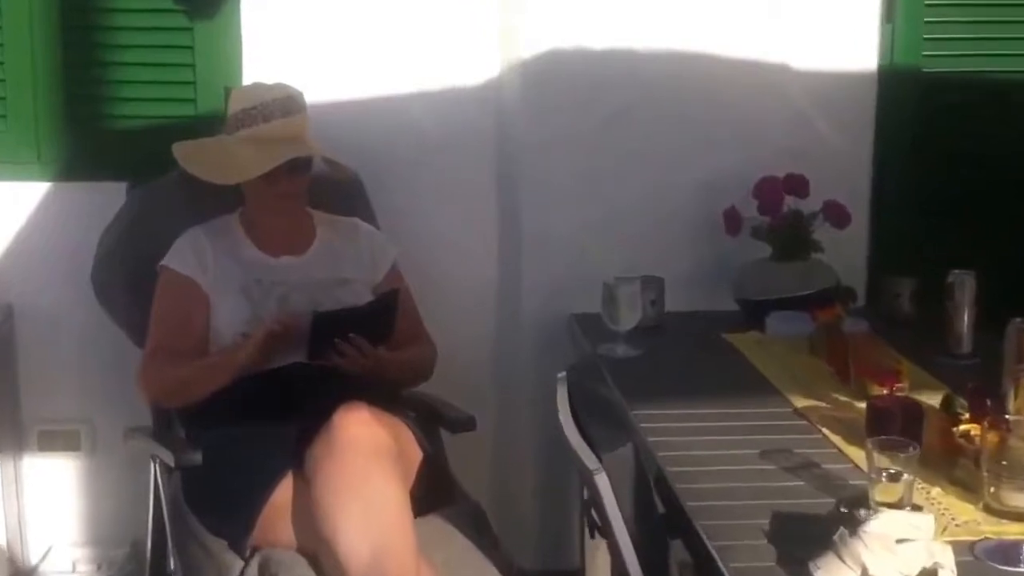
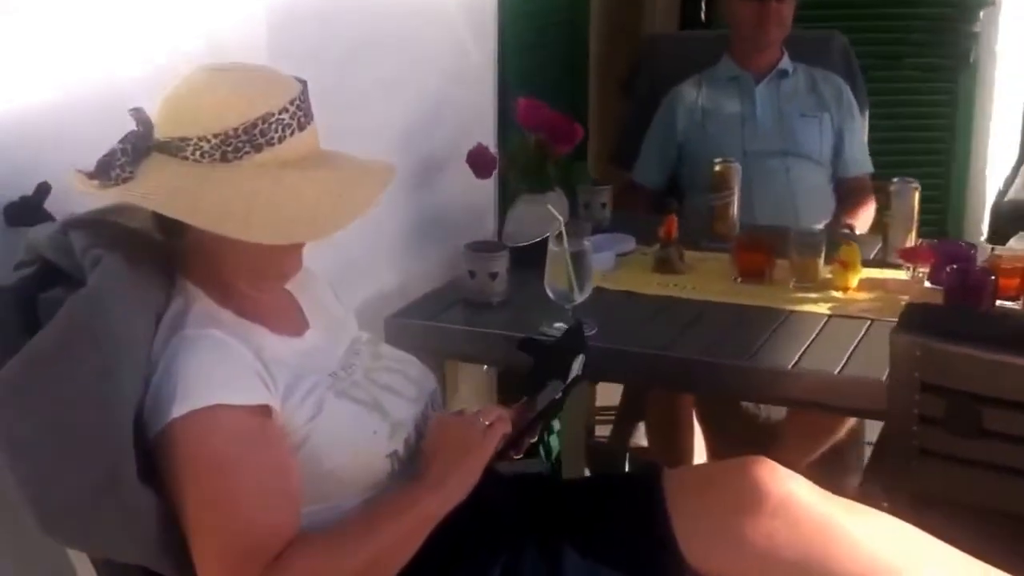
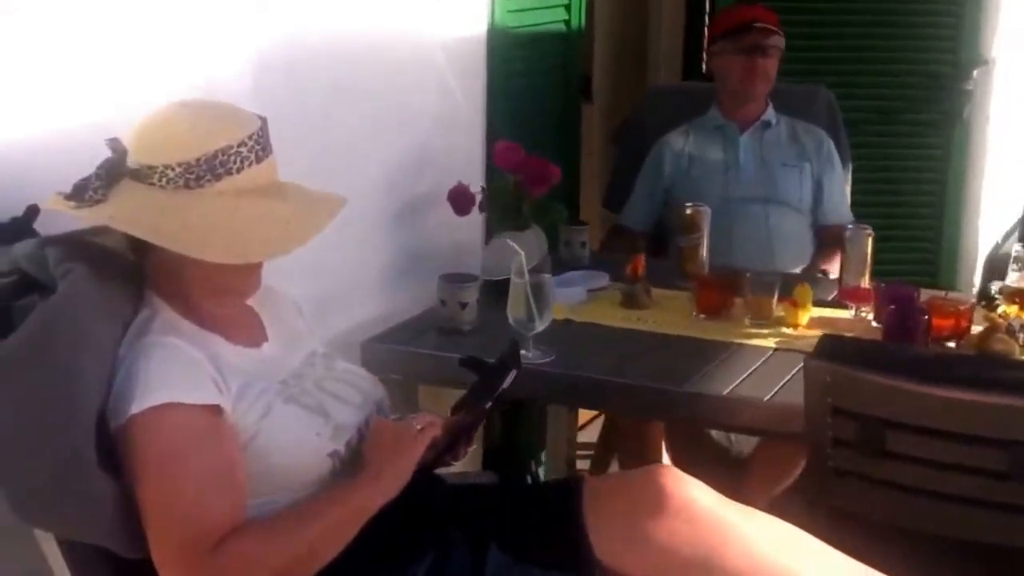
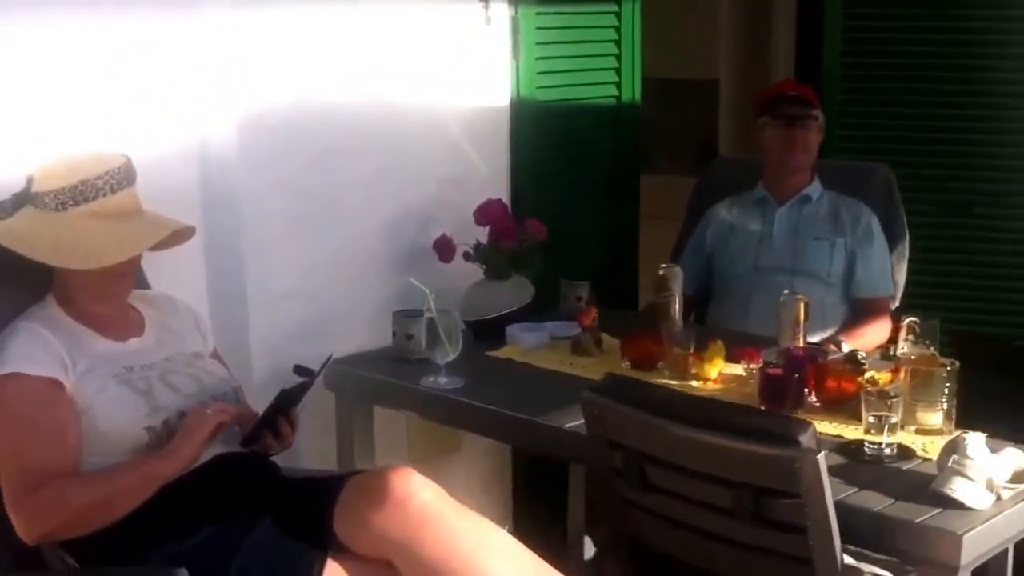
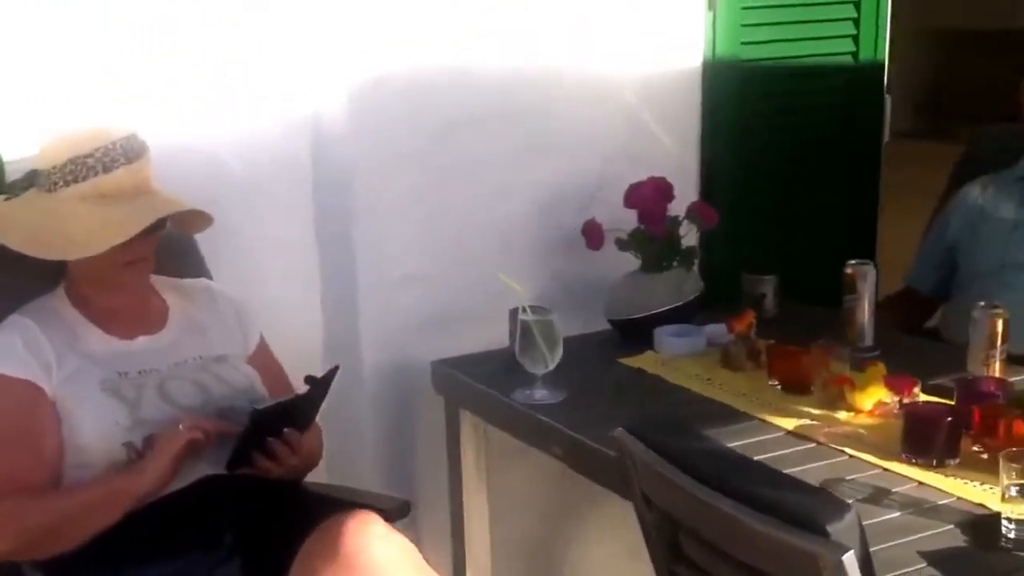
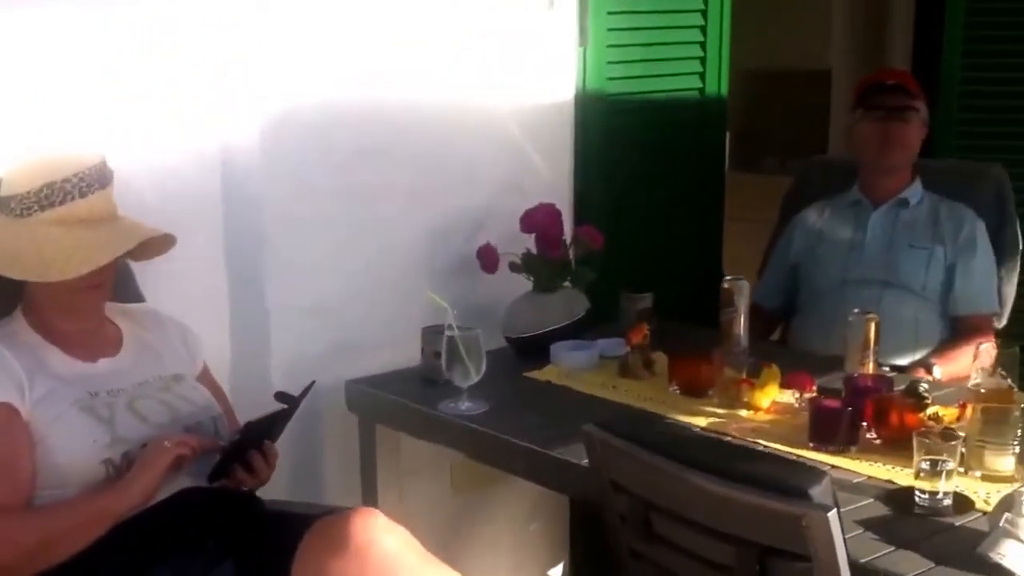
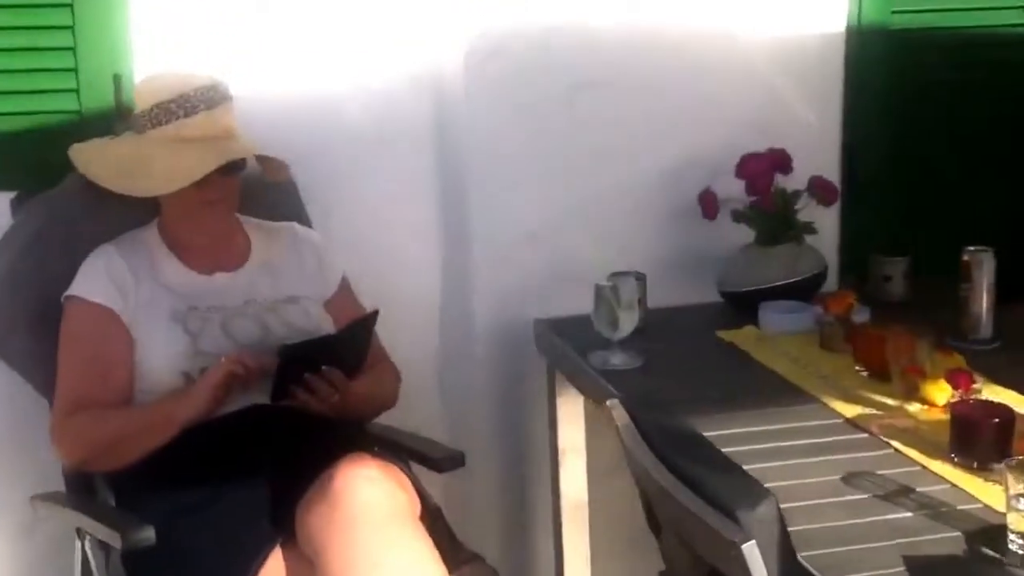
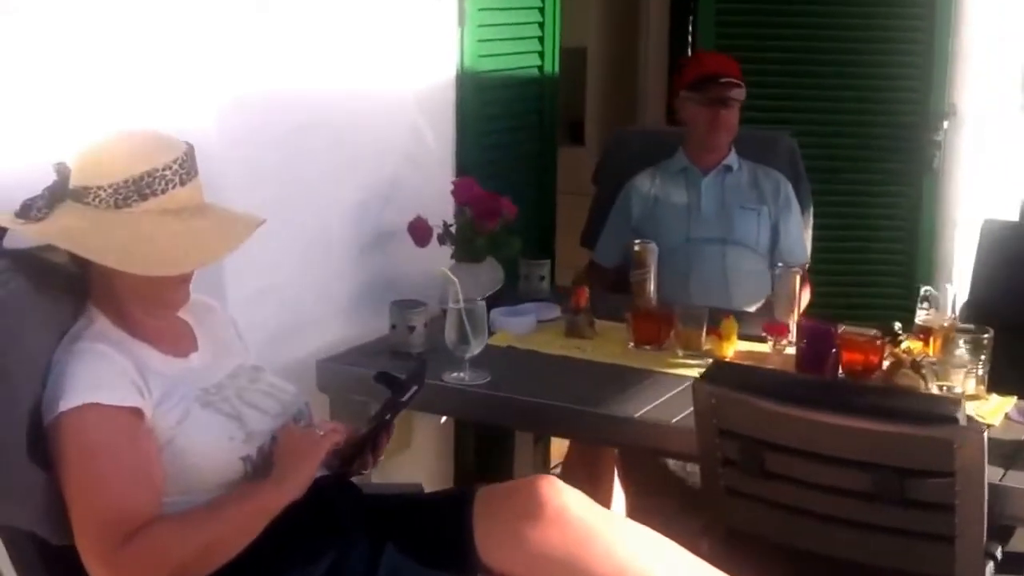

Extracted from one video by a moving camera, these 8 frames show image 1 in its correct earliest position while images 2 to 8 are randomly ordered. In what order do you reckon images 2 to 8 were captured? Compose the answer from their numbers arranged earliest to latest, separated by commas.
7, 5, 6, 4, 8, 3, 2
